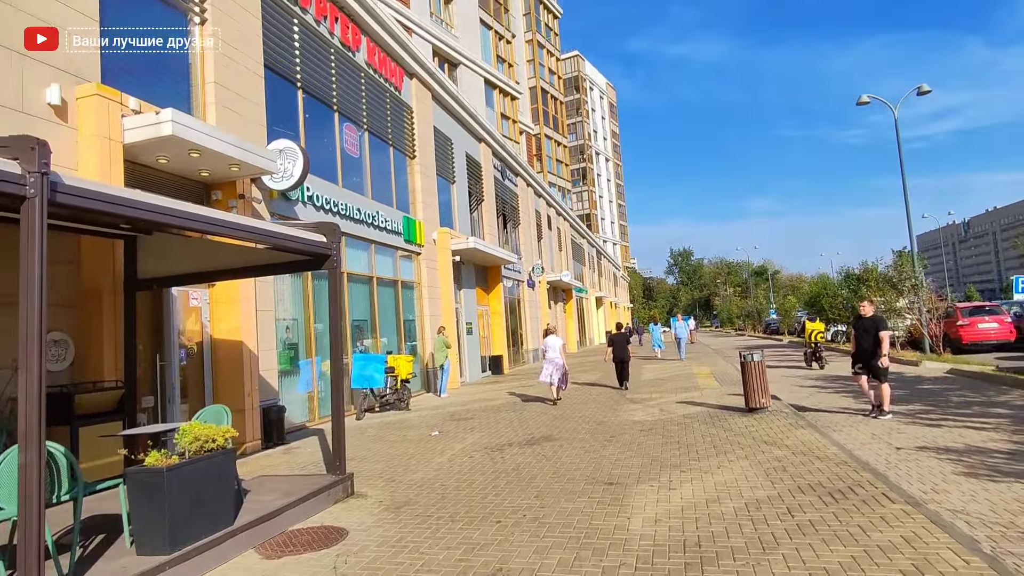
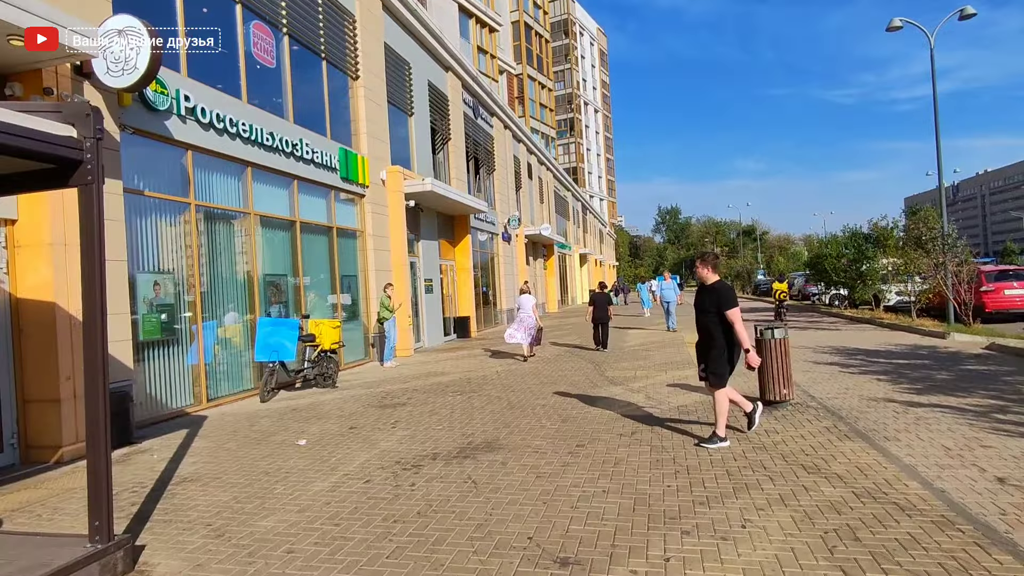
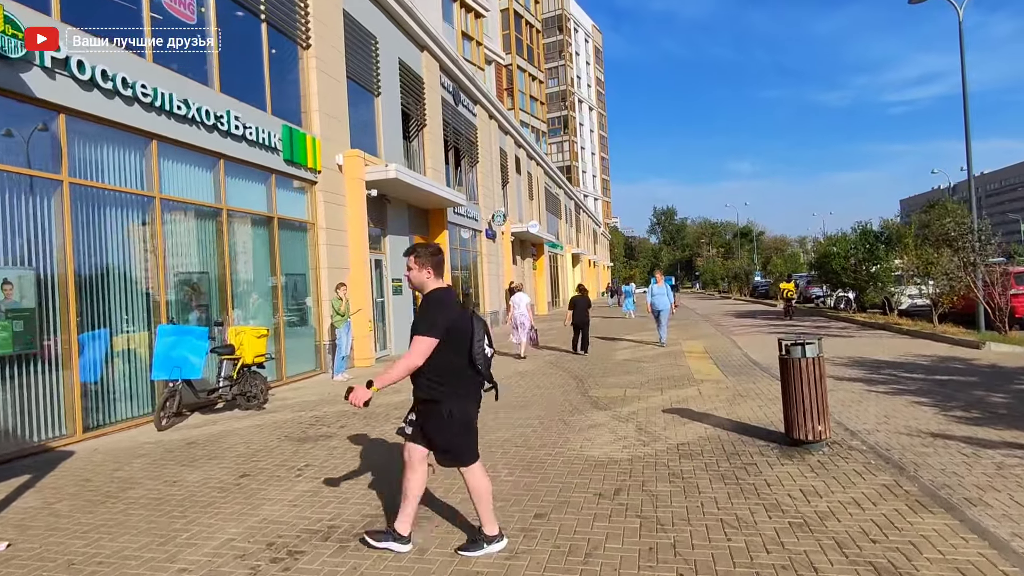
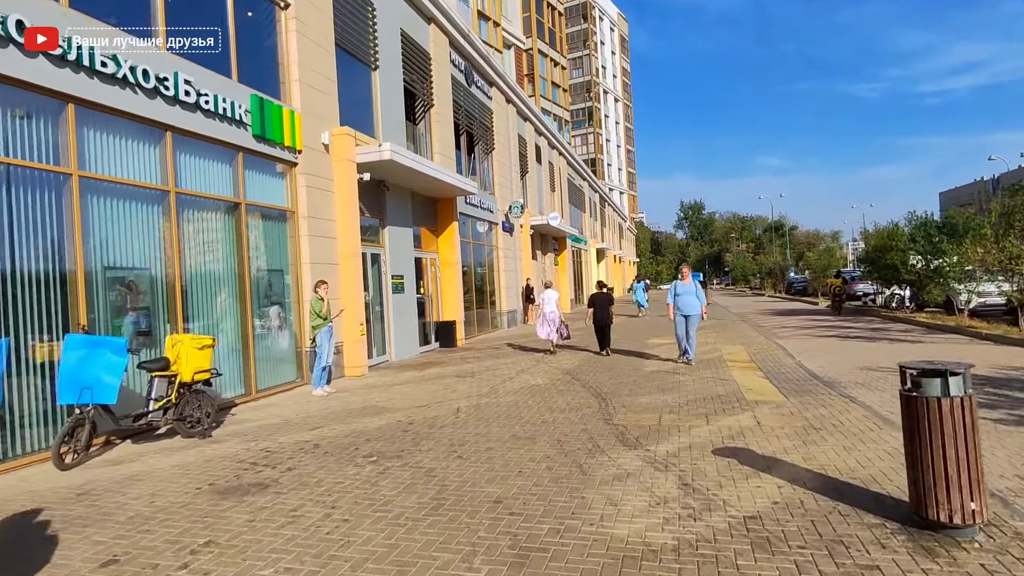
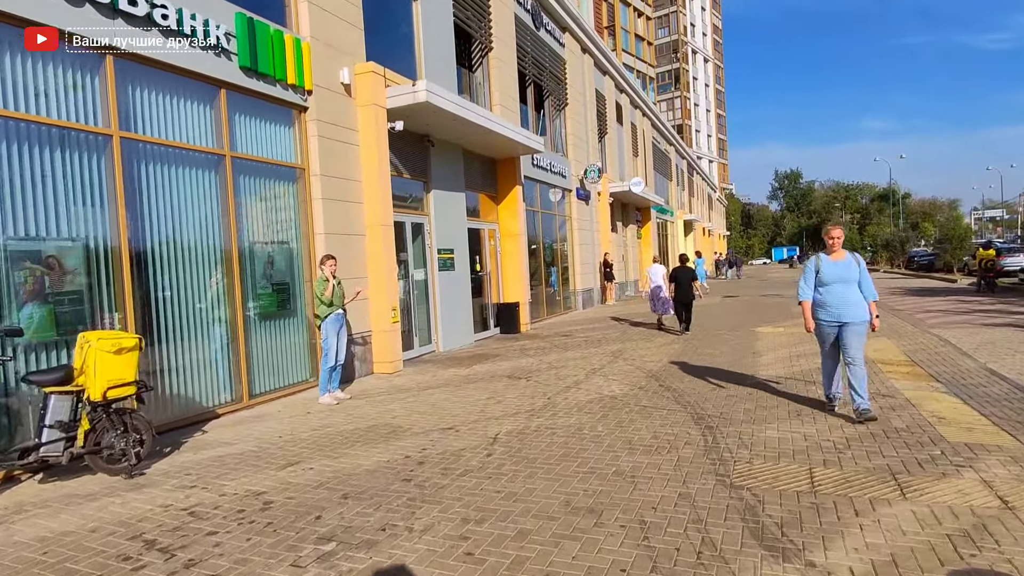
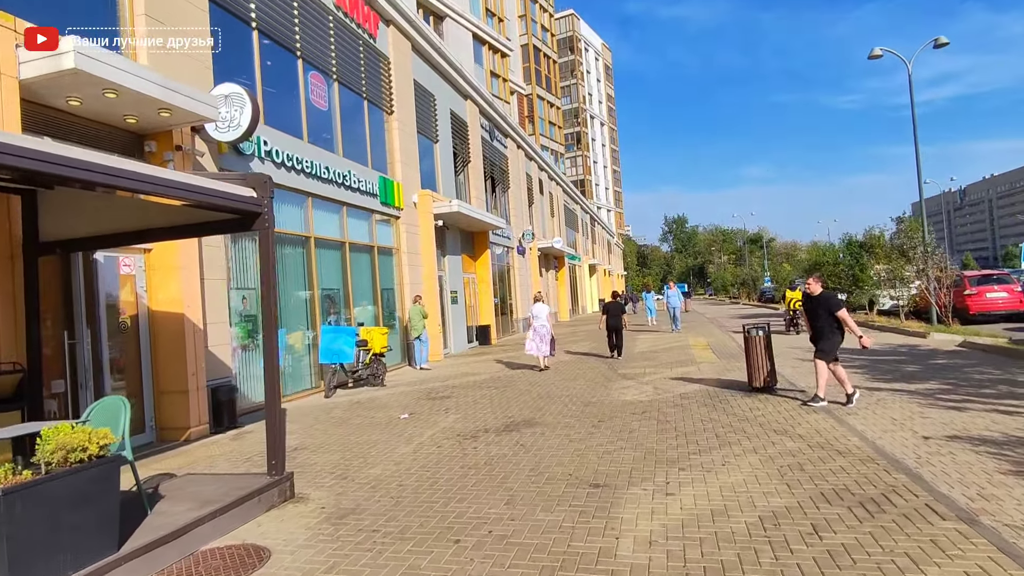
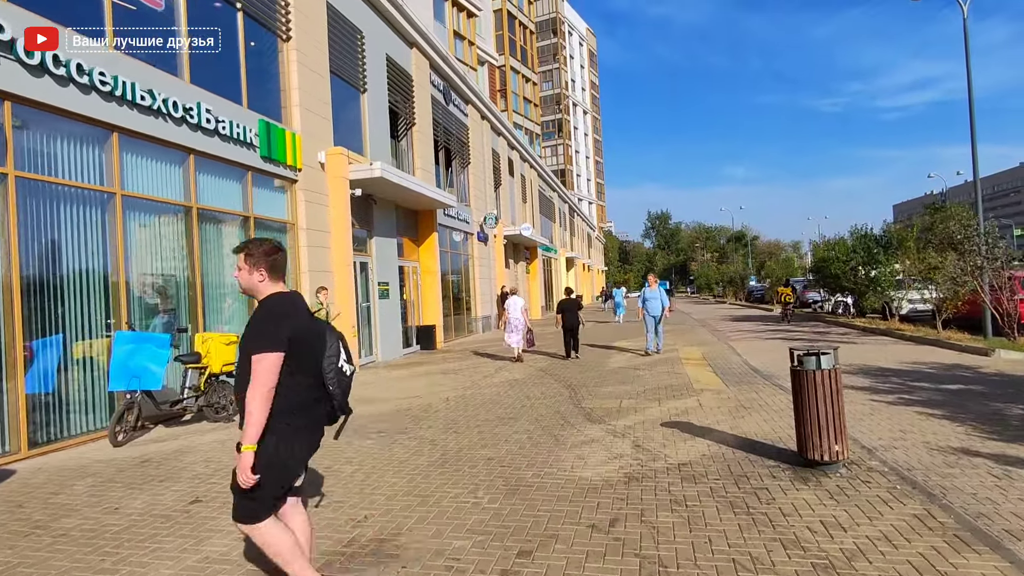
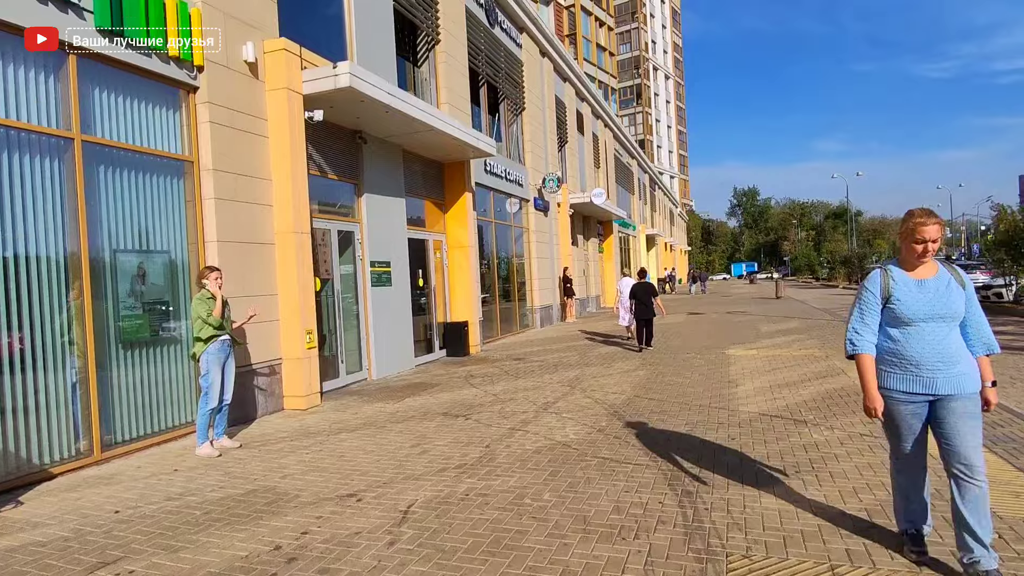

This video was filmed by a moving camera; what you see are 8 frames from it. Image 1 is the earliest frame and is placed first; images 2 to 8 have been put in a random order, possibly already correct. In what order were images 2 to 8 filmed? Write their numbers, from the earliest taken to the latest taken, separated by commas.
6, 2, 3, 7, 4, 5, 8
